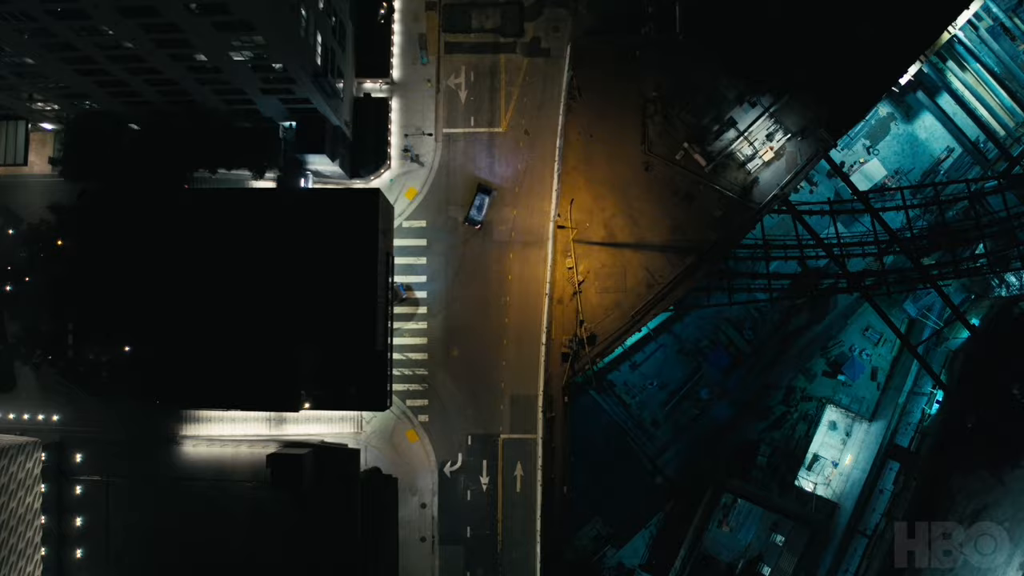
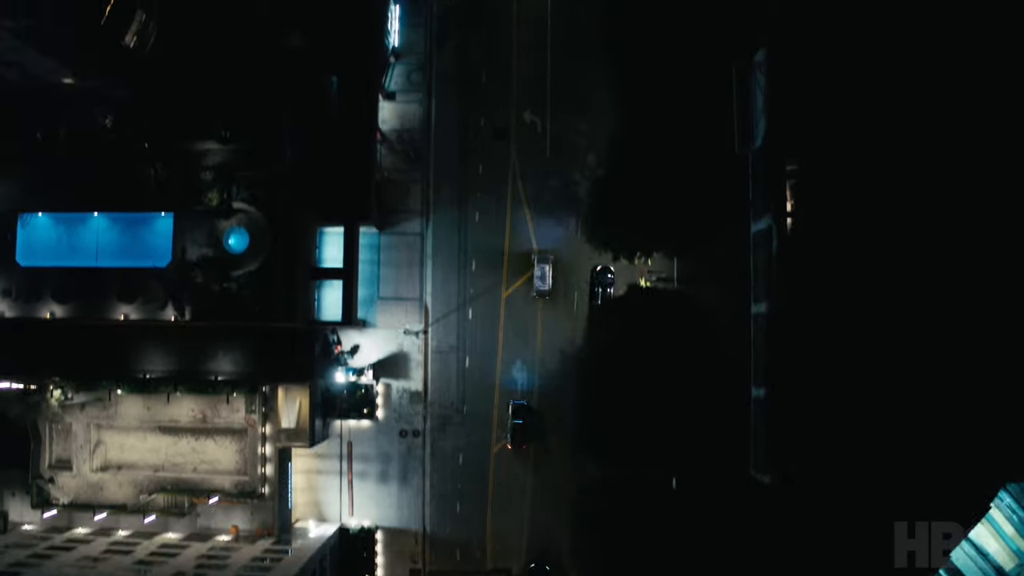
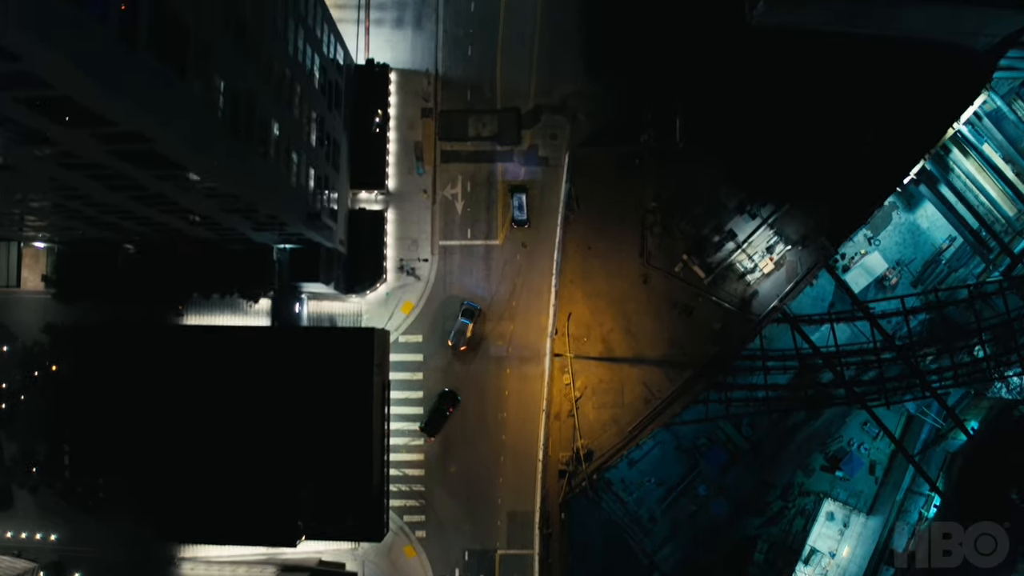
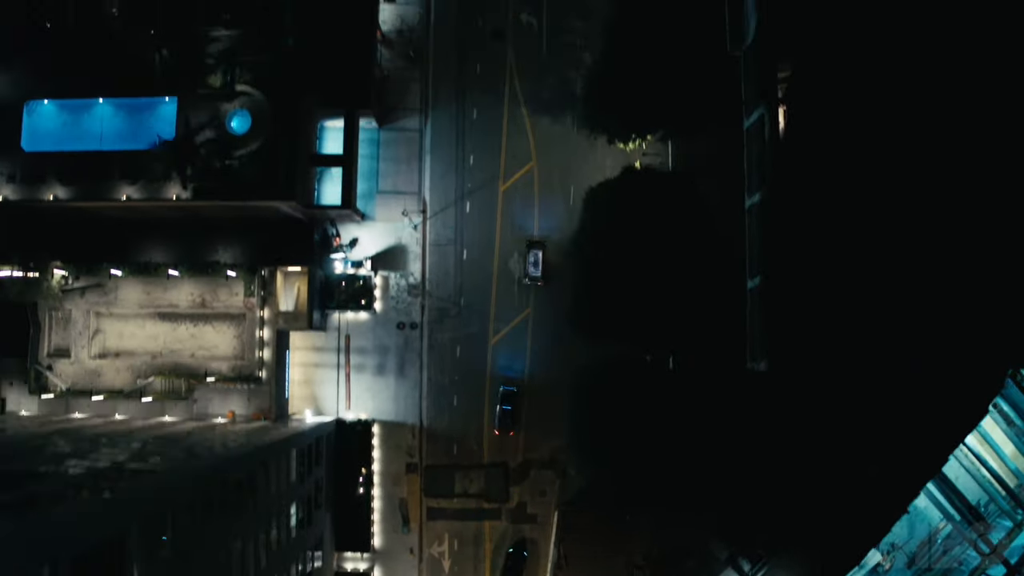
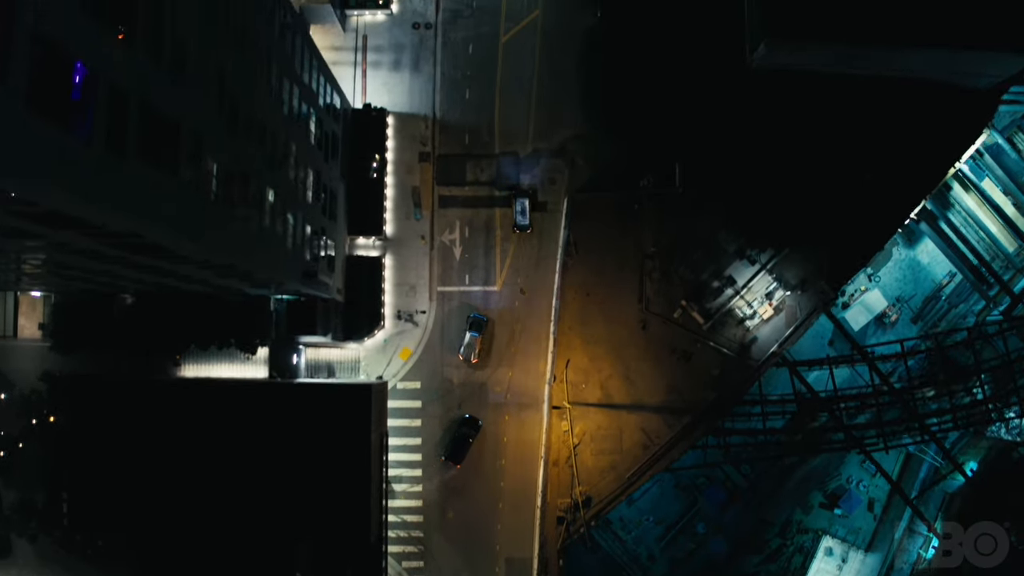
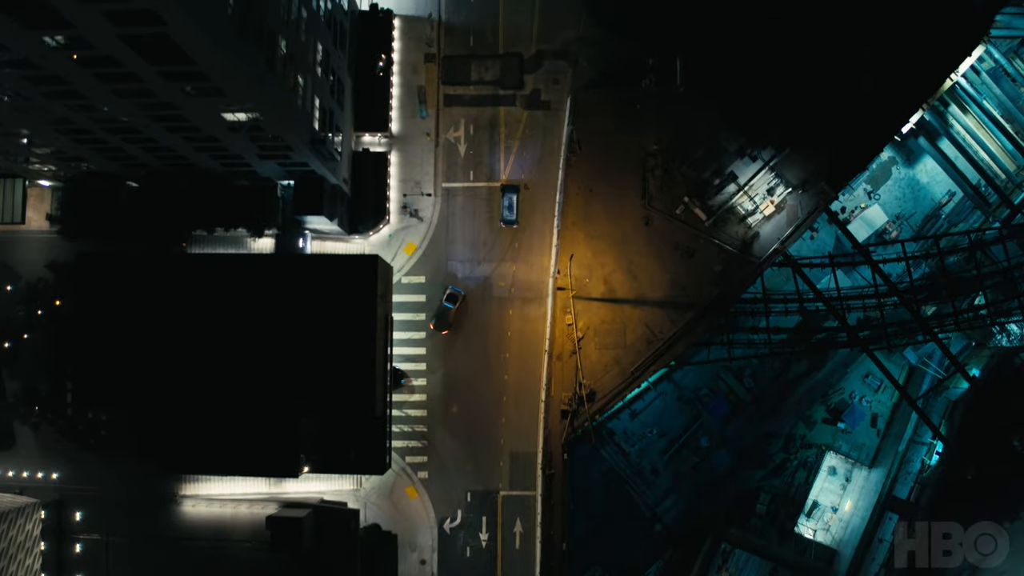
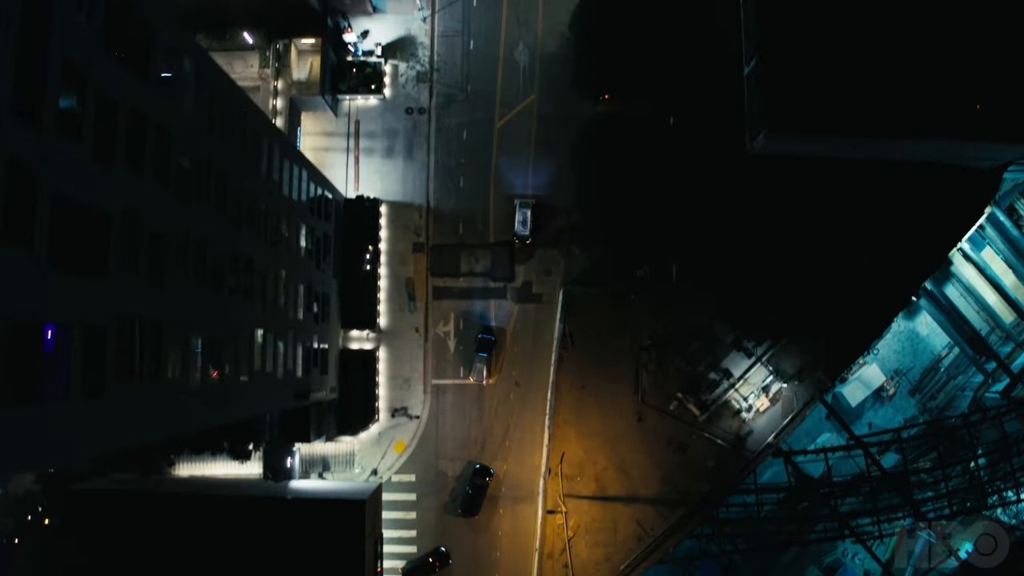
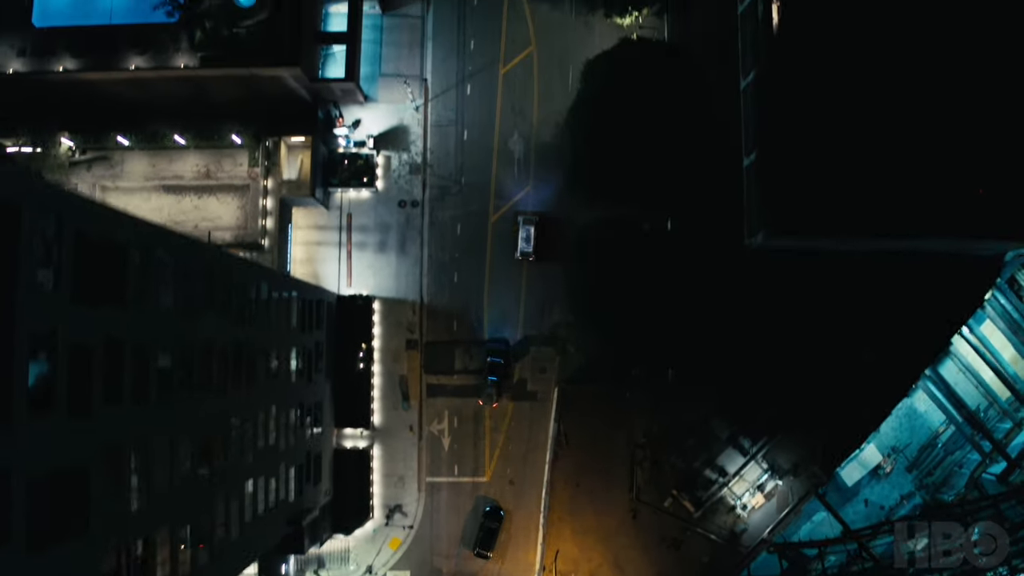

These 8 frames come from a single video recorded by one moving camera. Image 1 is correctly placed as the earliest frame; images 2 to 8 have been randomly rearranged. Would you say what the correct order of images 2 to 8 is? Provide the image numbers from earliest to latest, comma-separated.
6, 3, 5, 7, 8, 4, 2
